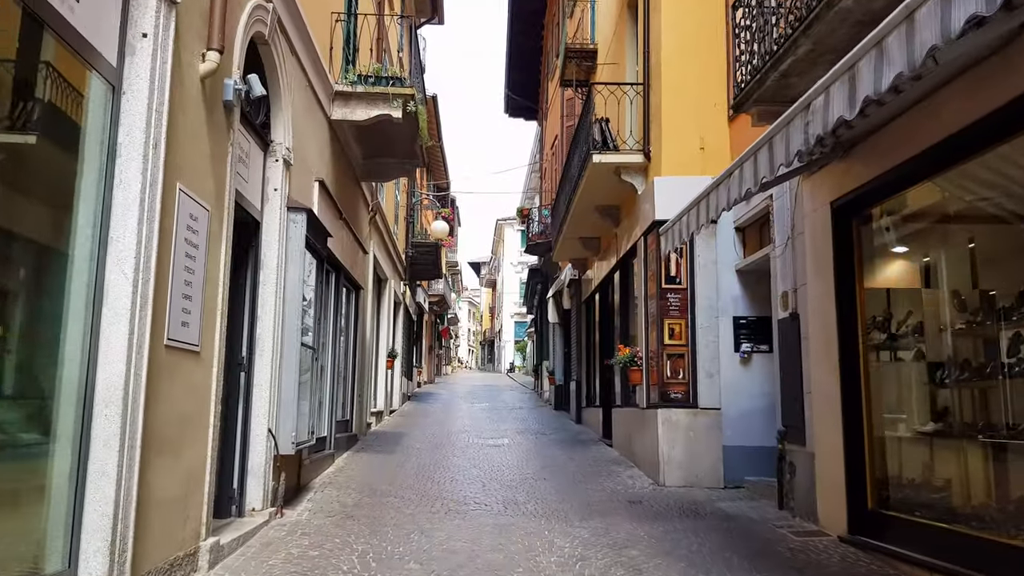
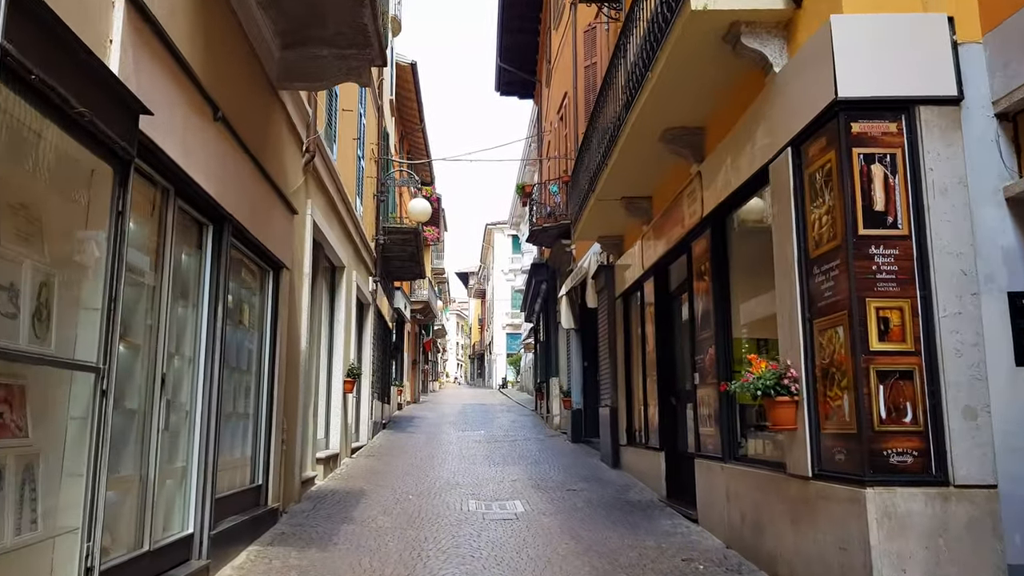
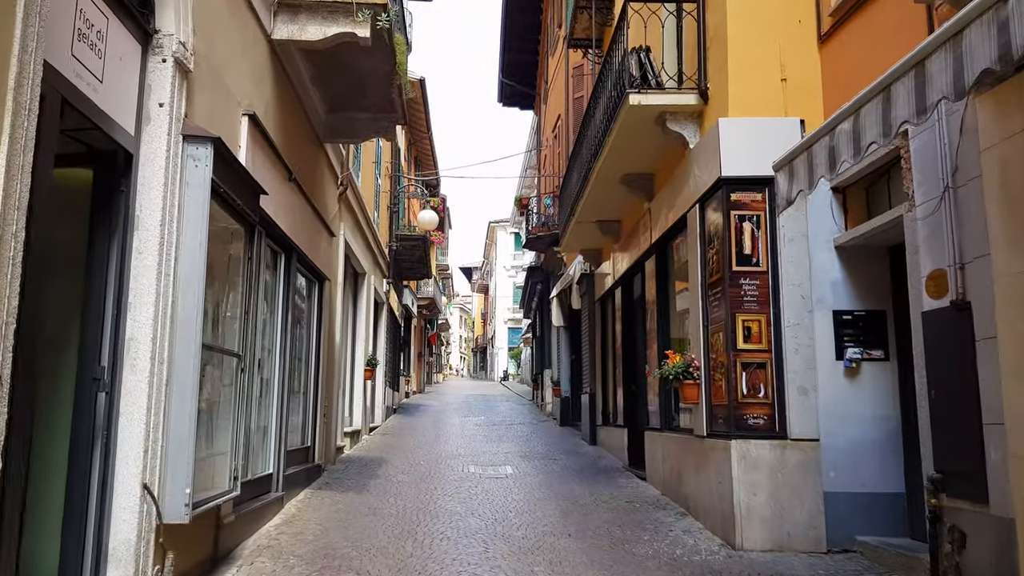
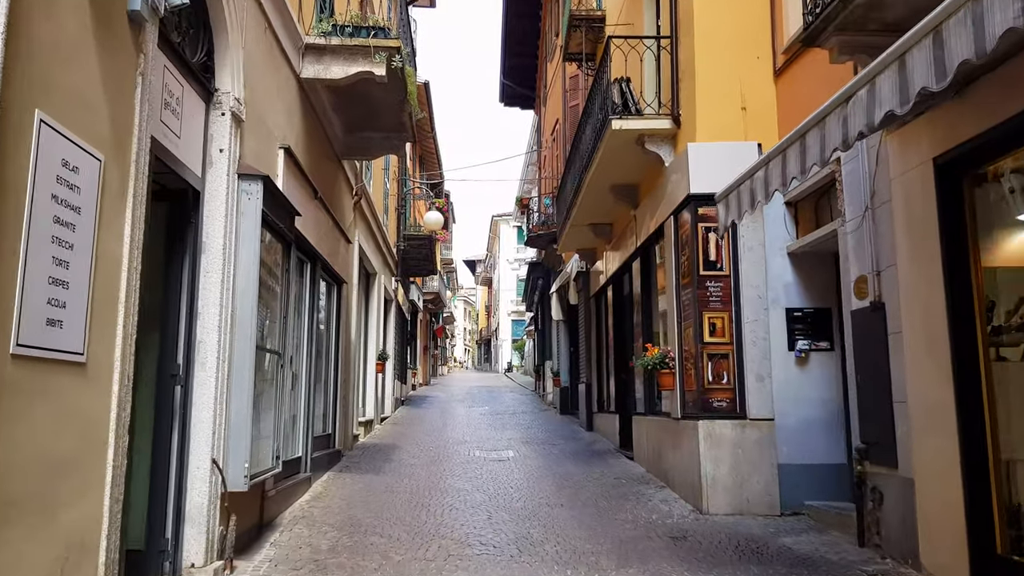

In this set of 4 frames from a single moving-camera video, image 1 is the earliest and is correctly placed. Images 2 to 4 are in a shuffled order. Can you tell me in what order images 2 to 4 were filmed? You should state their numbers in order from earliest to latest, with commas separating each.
4, 3, 2
